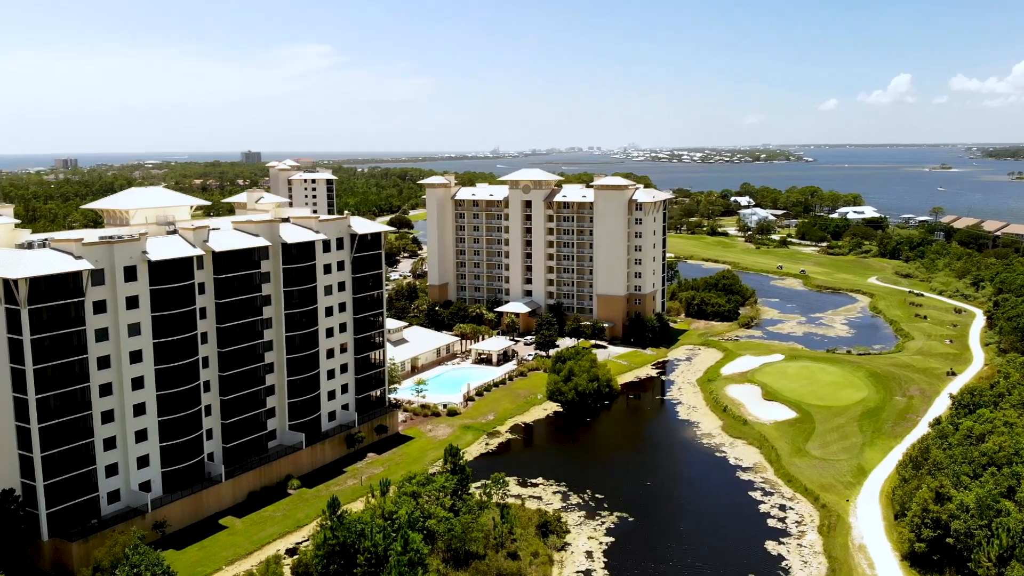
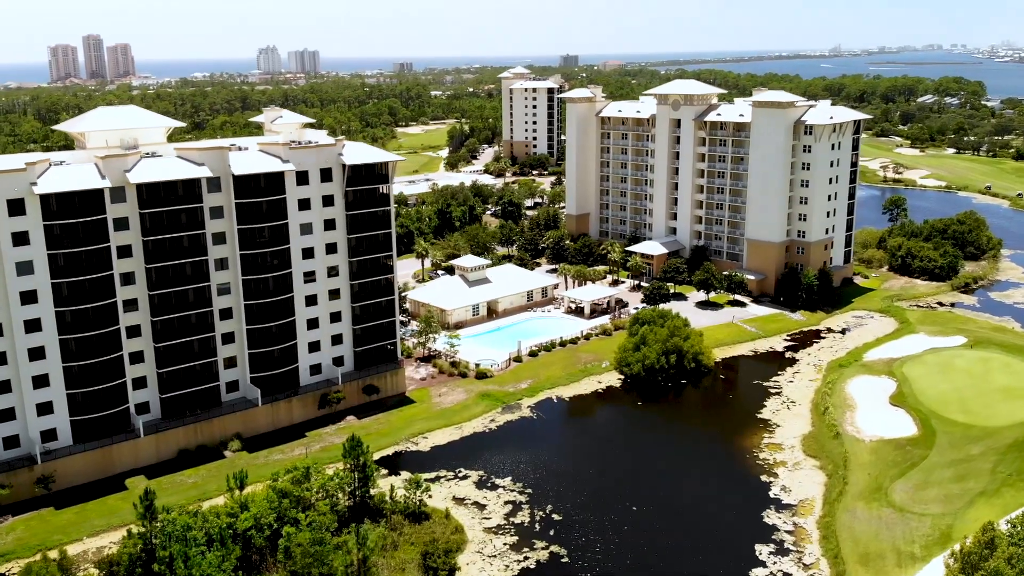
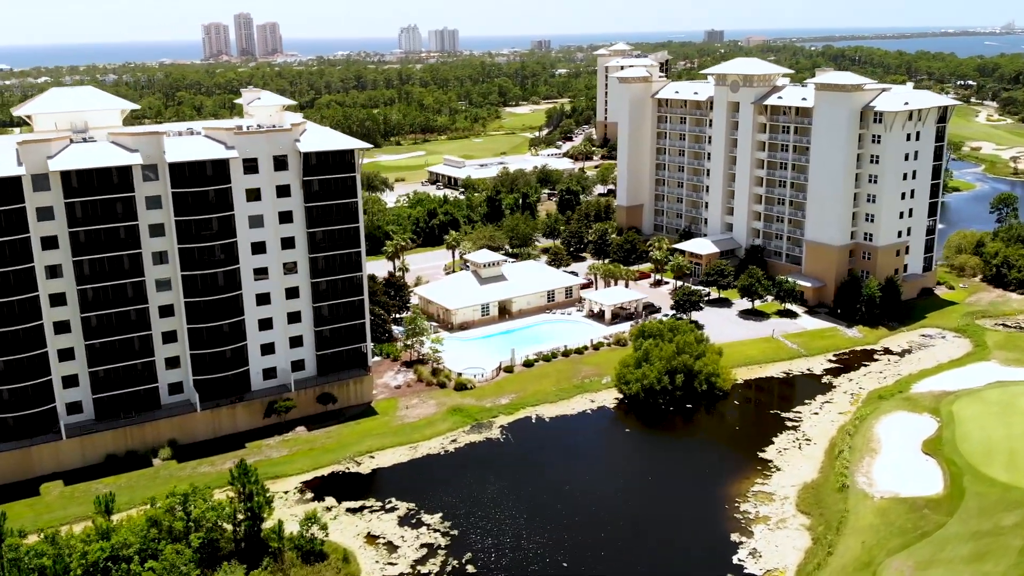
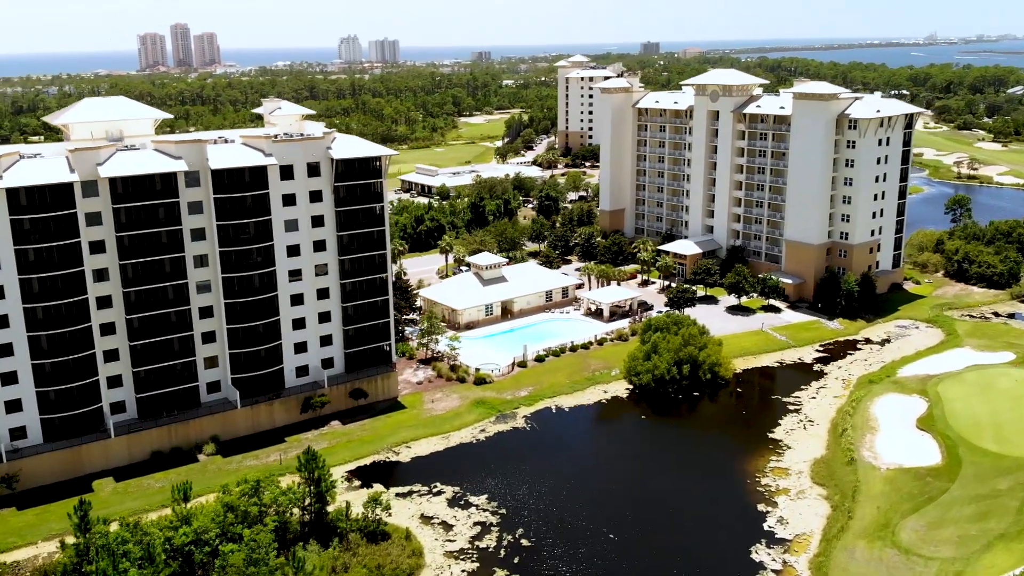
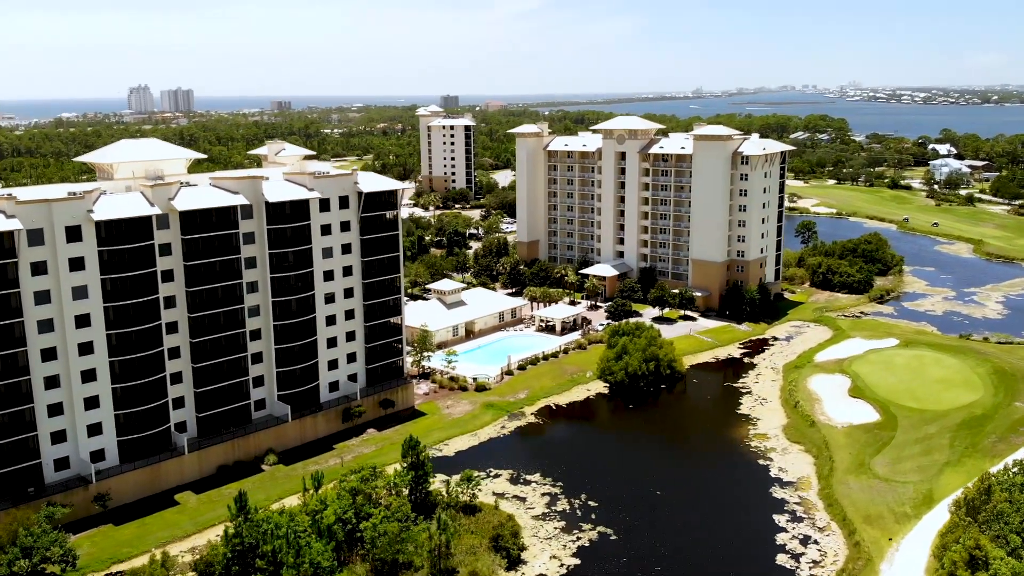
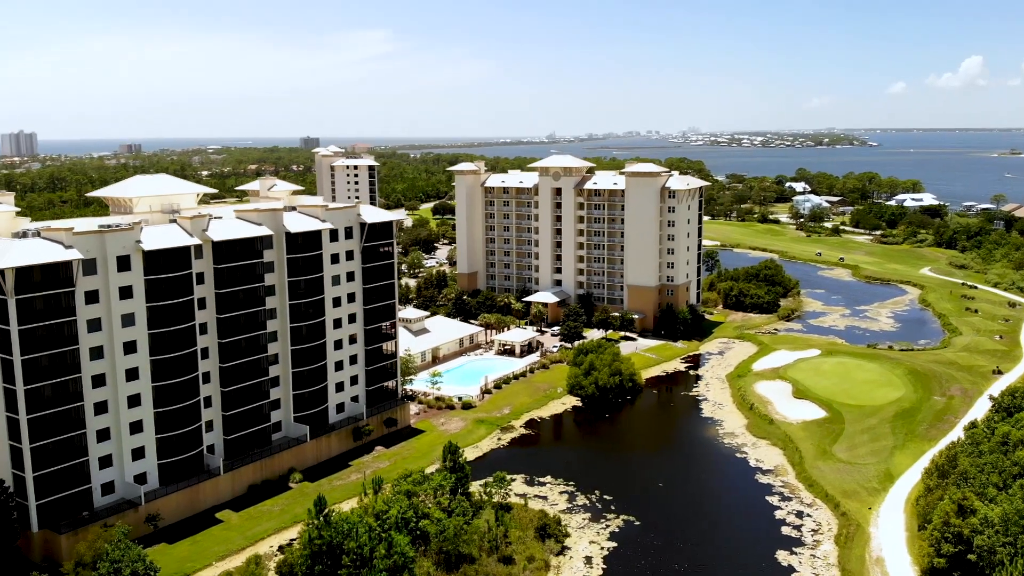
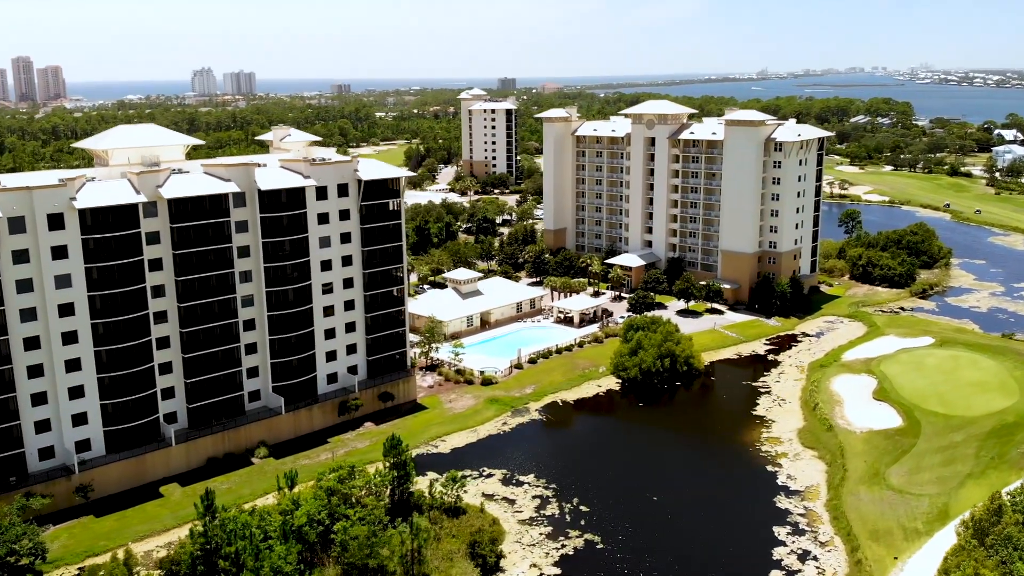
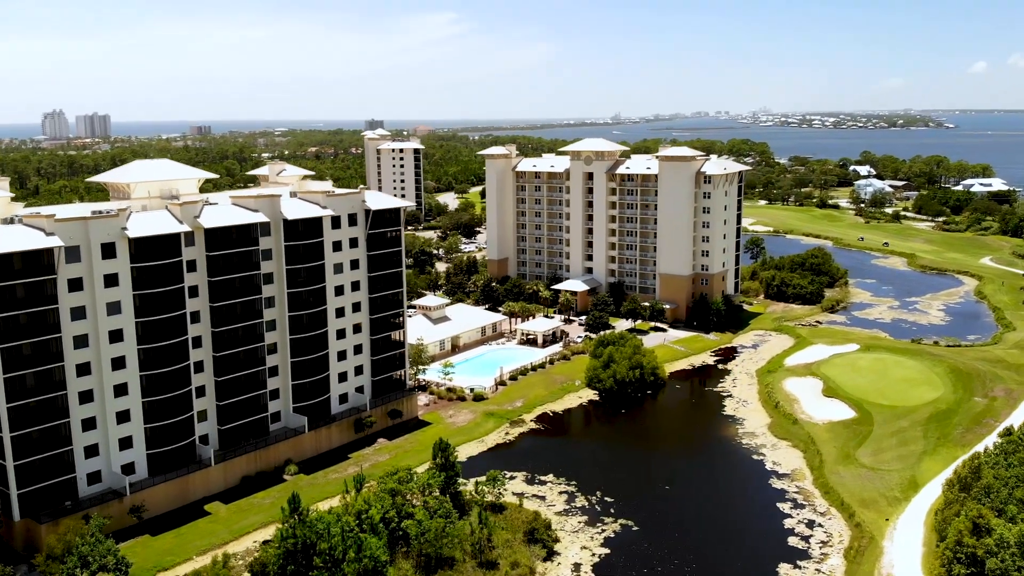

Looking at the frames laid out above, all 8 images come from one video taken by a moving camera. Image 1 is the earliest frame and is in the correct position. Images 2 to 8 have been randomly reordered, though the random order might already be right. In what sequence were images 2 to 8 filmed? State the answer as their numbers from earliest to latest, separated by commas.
6, 8, 5, 7, 2, 4, 3
